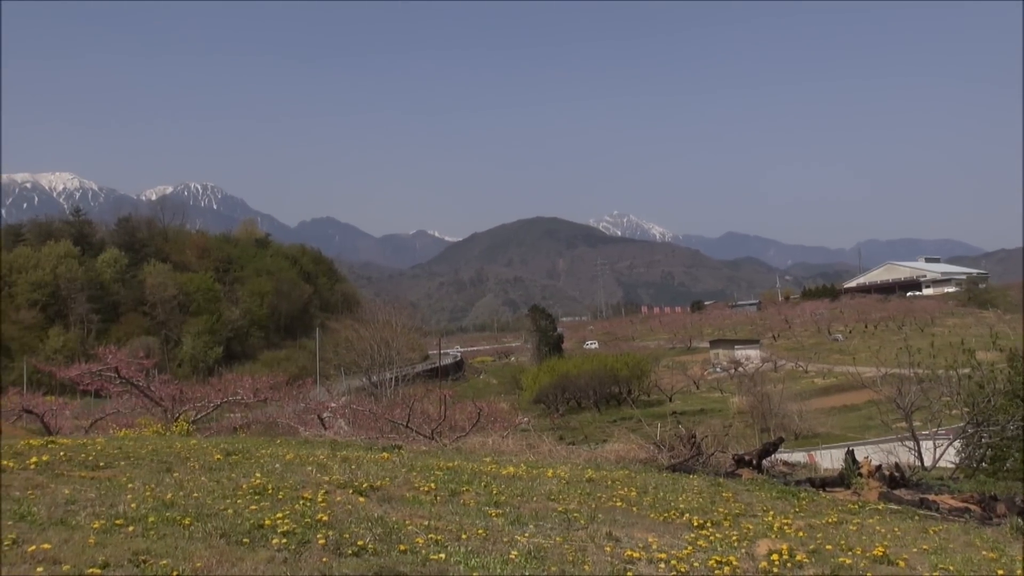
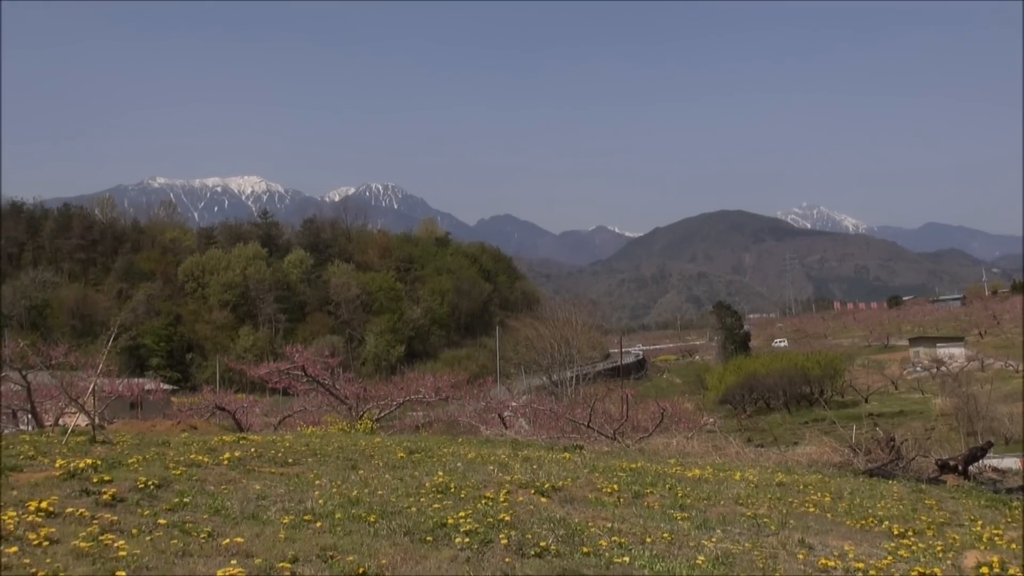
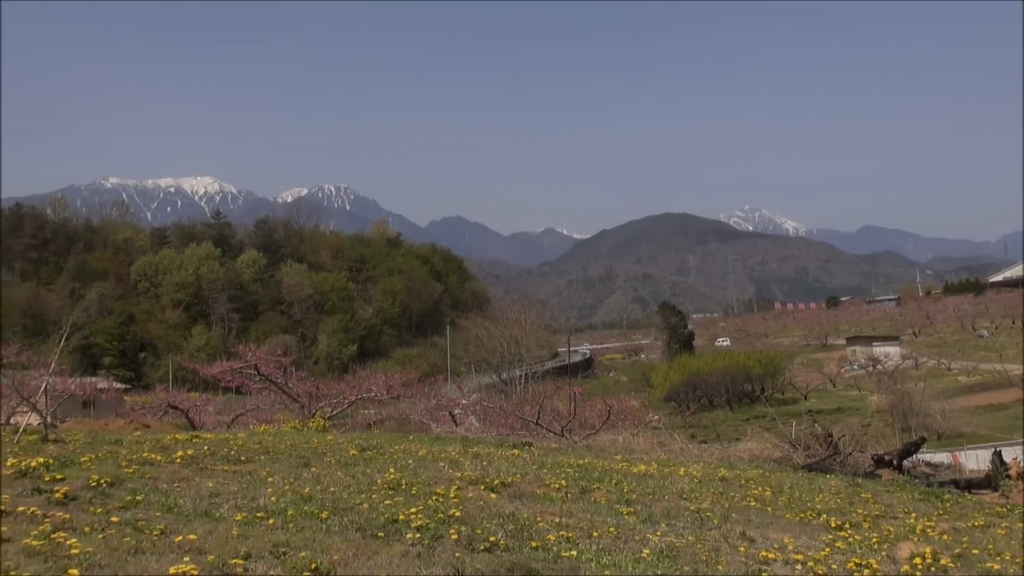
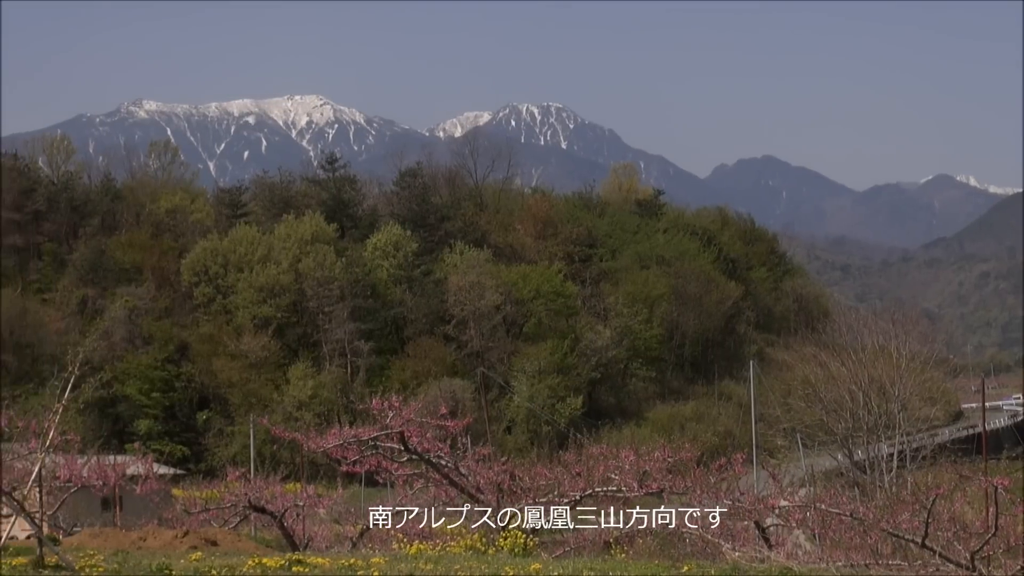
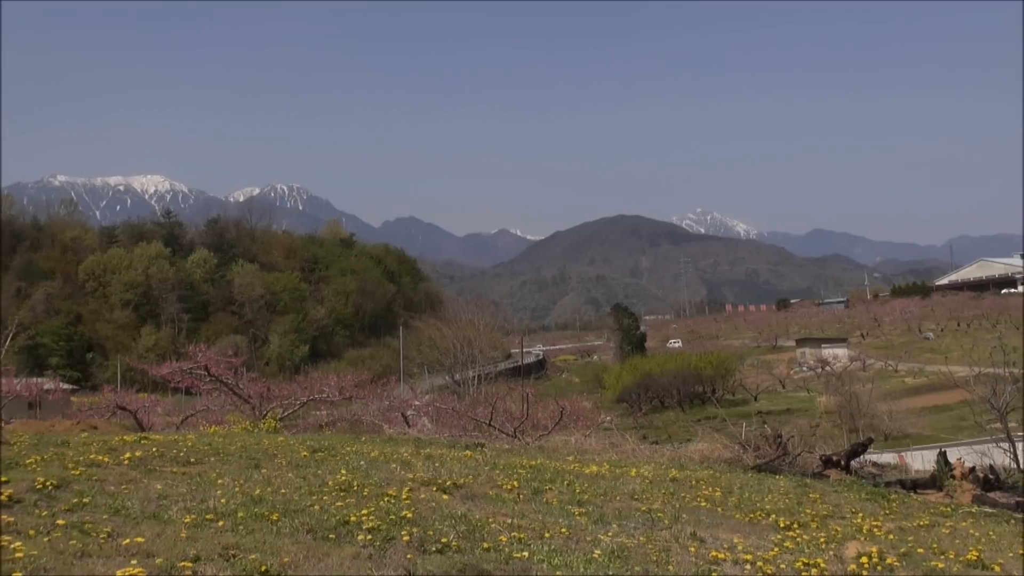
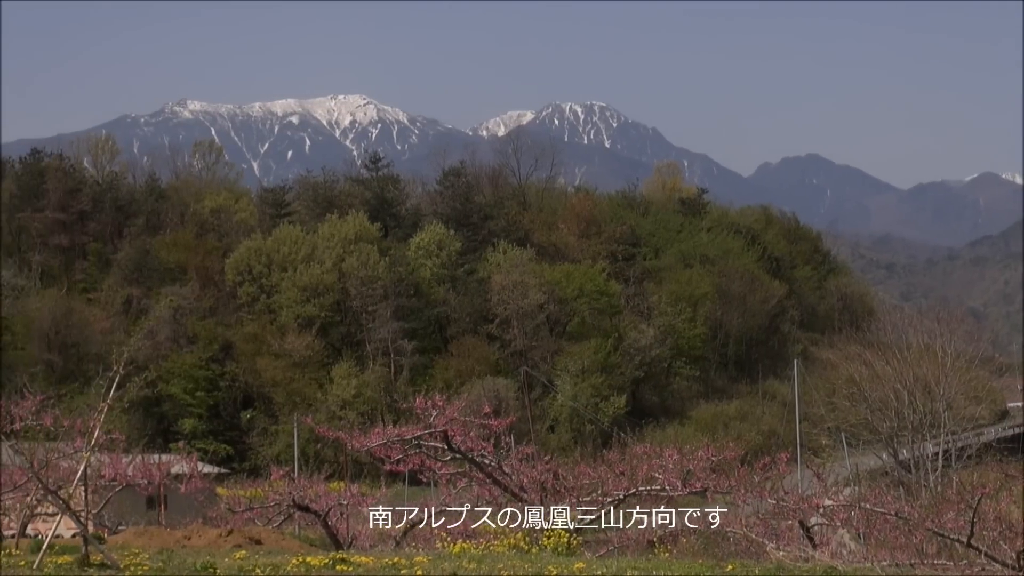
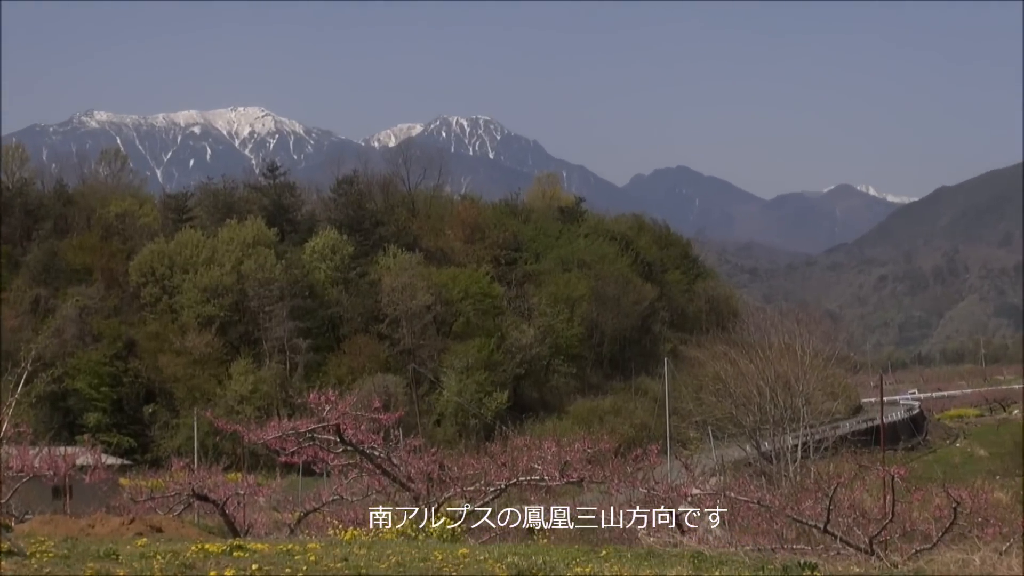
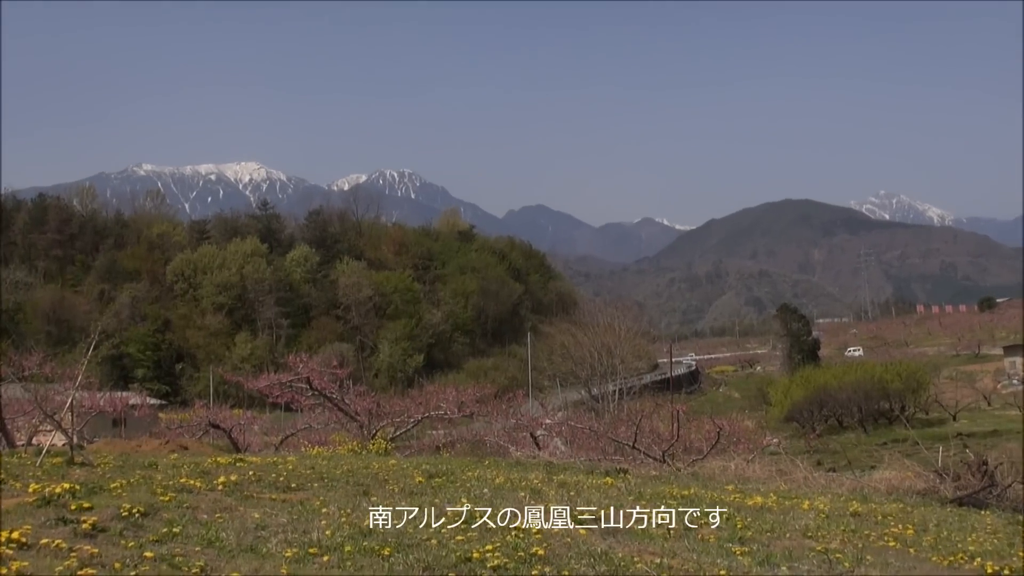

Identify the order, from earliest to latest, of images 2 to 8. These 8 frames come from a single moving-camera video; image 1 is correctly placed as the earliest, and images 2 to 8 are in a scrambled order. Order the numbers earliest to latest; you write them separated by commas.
5, 3, 2, 8, 7, 4, 6
